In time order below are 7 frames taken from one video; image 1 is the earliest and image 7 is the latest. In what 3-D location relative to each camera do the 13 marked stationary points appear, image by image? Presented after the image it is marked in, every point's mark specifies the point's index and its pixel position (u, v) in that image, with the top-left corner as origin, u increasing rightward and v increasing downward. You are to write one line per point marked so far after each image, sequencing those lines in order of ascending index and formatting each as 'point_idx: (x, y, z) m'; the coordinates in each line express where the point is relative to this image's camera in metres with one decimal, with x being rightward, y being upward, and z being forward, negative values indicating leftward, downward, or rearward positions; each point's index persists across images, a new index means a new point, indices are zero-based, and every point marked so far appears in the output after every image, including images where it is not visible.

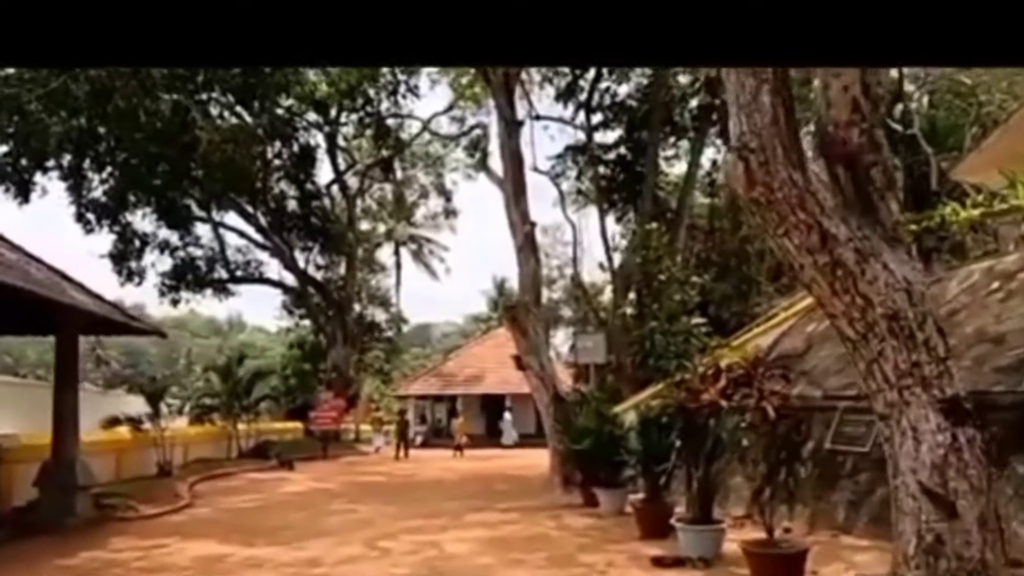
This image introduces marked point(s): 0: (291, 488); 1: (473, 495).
0: (-5.3, -4.8, +18.1) m
1: (-0.8, -4.5, +16.2) m
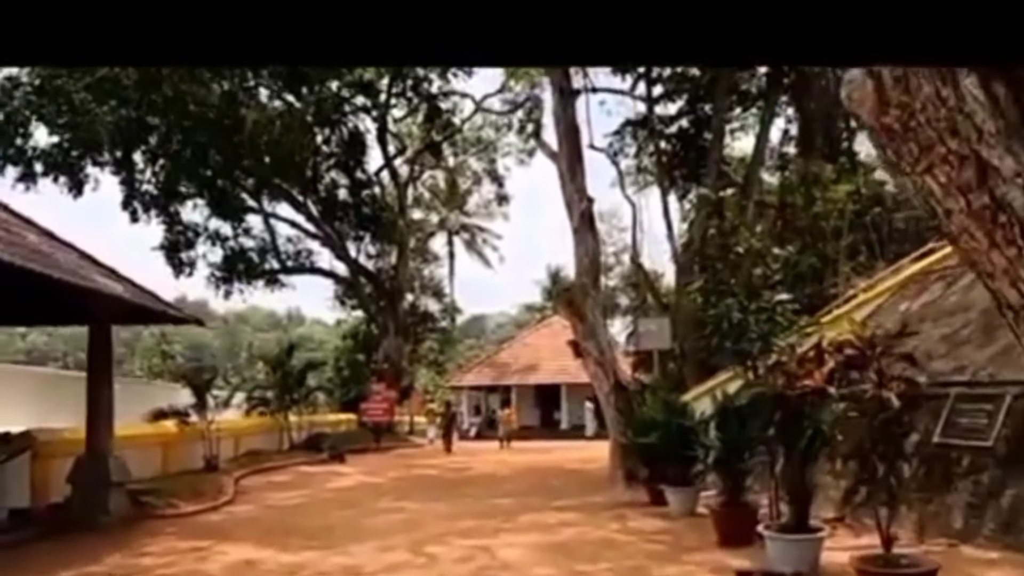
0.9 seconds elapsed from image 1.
0: (-4.0, -4.5, +17.3) m
1: (+0.3, -4.1, +15.2) m
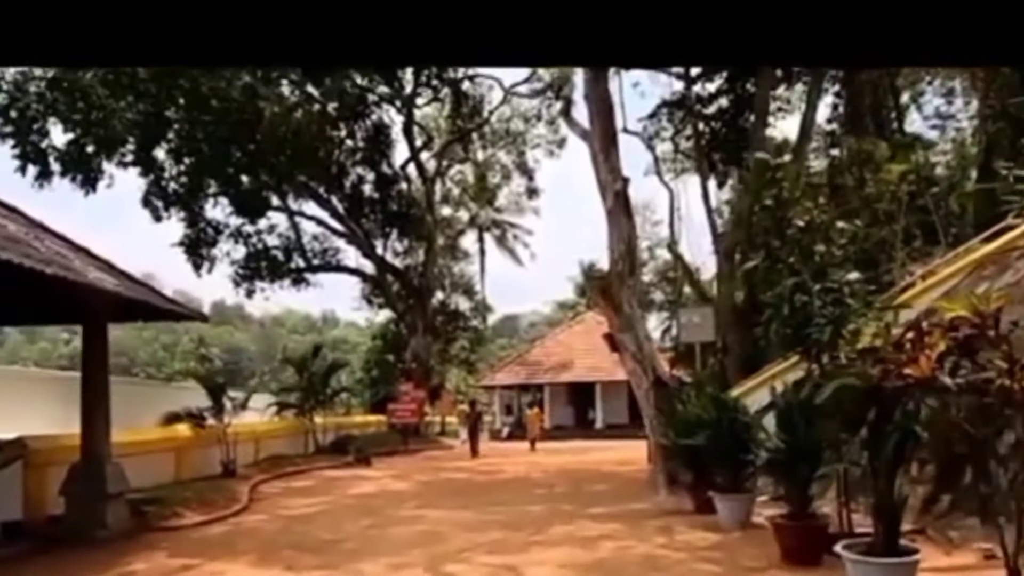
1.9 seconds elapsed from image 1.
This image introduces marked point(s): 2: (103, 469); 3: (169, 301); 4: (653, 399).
0: (-3.3, -4.4, +16.3) m
1: (+1.0, -3.9, +14.0) m
2: (-5.7, -2.5, +10.5) m
3: (-5.3, -0.2, +11.5) m
4: (+2.7, -2.1, +14.3) m
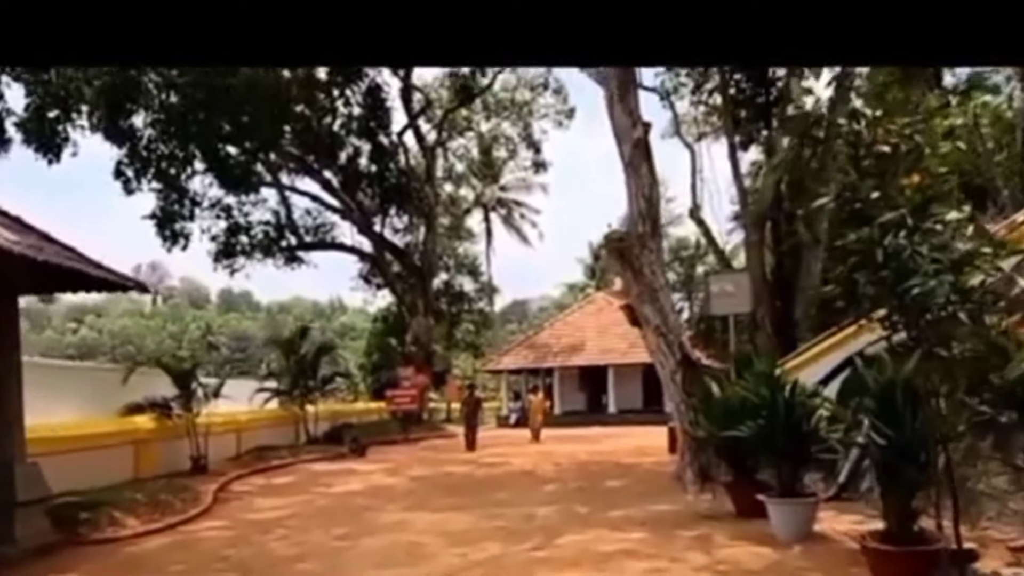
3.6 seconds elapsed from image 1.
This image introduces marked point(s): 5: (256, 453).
0: (-3.2, -3.8, +14.4) m
1: (+1.0, -3.4, +12.1) m
2: (-5.7, -2.1, +8.6) m
3: (-5.3, +0.3, +9.6) m
4: (+2.8, -1.5, +12.2) m
5: (-6.2, -4.0, +18.2) m
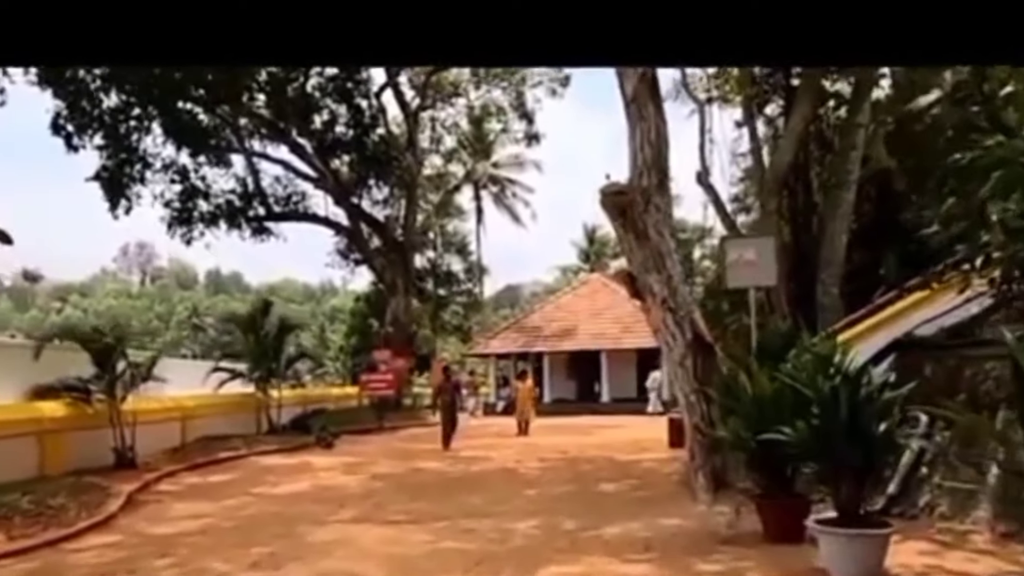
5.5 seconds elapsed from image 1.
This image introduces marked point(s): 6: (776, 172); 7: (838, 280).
0: (-3.5, -3.2, +12.3) m
1: (+0.7, -2.9, +9.9) m
2: (-6.0, -1.6, +6.4) m
3: (-5.6, +0.8, +7.3) m
4: (+2.4, -1.1, +10.1) m
5: (-6.6, -3.3, +16.1) m
6: (+5.5, +2.4, +15.6) m
7: (+6.7, +0.2, +15.3) m
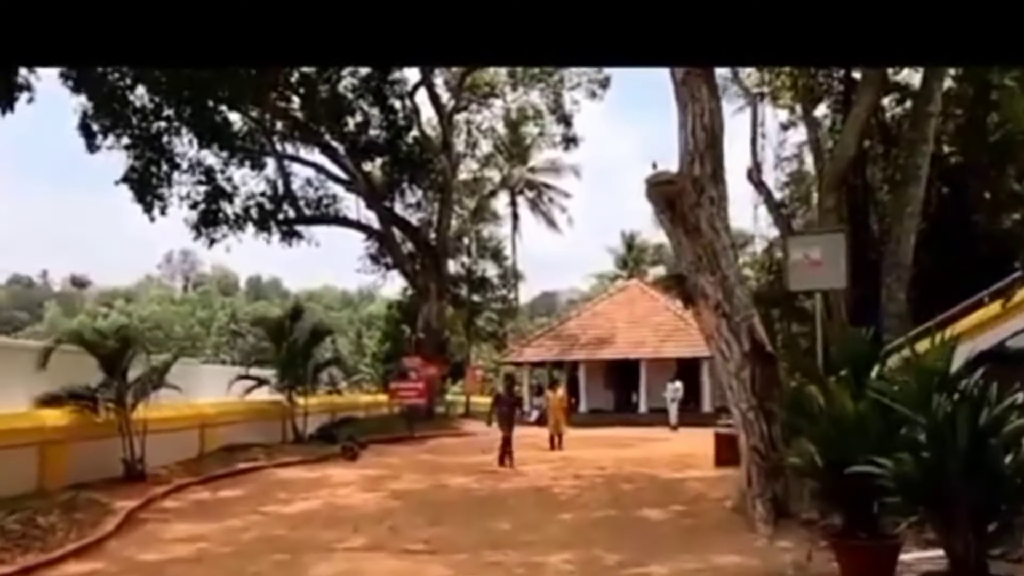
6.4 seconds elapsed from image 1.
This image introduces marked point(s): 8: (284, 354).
0: (-3.0, -3.2, +11.4) m
1: (+1.1, -2.9, +8.8) m
2: (-5.8, -1.6, +5.6) m
3: (-5.3, +0.8, +6.6) m
4: (+2.8, -1.1, +8.9) m
5: (-6.0, -3.4, +15.3) m
6: (+6.2, +2.3, +14.3) m
7: (+7.3, 0.0, +14.0) m
8: (-5.9, -1.7, +19.4) m
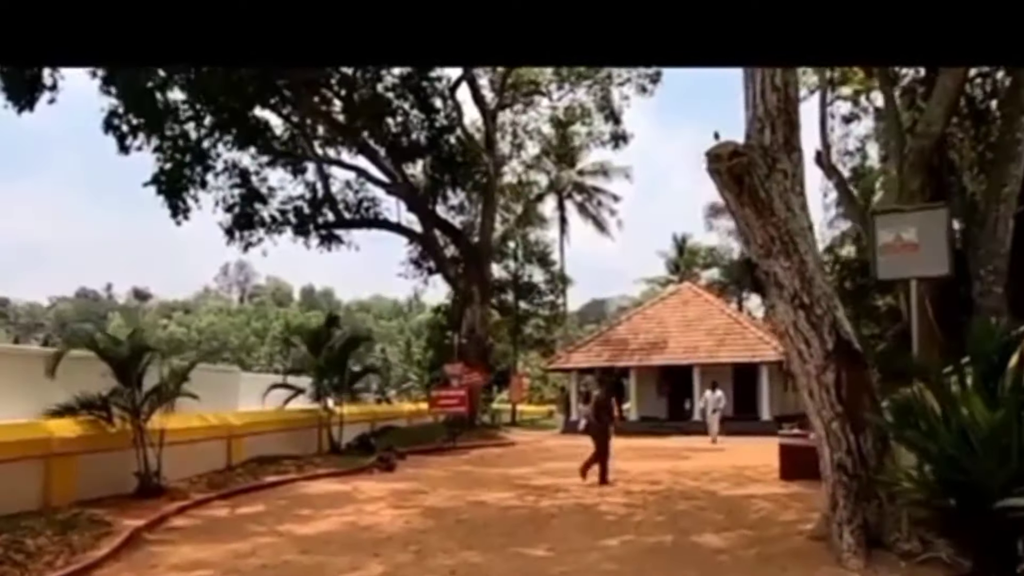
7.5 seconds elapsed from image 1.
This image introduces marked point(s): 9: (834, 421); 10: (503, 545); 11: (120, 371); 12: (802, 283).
0: (-2.5, -3.2, +10.4) m
1: (+1.5, -2.8, +7.5) m
2: (-5.6, -1.5, +4.8) m
3: (-5.0, +0.9, +5.8) m
4: (+3.2, -1.0, +7.5) m
5: (-5.1, -3.4, +14.5) m
6: (+6.9, +2.4, +12.7) m
7: (+8.0, +0.2, +12.3) m
8: (-4.8, -1.8, +18.6) m
9: (+3.2, -1.3, +7.5) m
10: (-0.1, -3.0, +8.7) m
11: (-5.8, -1.2, +11.1) m
12: (+2.9, 0.0, +7.6) m
